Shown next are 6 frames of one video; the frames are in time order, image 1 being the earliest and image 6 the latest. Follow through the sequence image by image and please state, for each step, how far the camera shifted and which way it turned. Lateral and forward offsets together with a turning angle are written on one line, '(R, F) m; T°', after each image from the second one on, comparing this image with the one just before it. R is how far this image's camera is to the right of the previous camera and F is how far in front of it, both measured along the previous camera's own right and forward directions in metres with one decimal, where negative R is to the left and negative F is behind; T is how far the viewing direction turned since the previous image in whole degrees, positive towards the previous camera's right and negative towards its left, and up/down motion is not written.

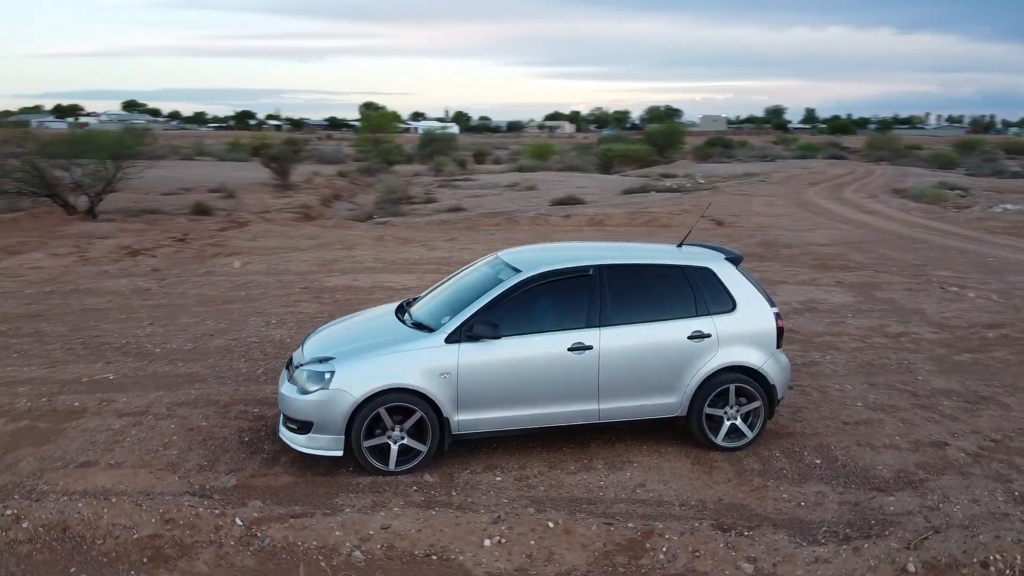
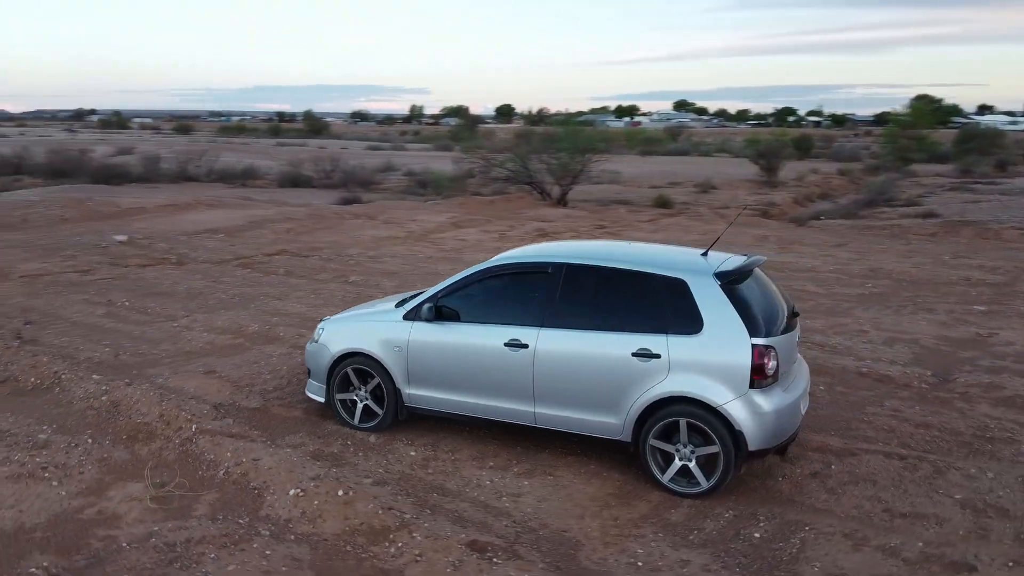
(+3.8, +1.3) m; -37°
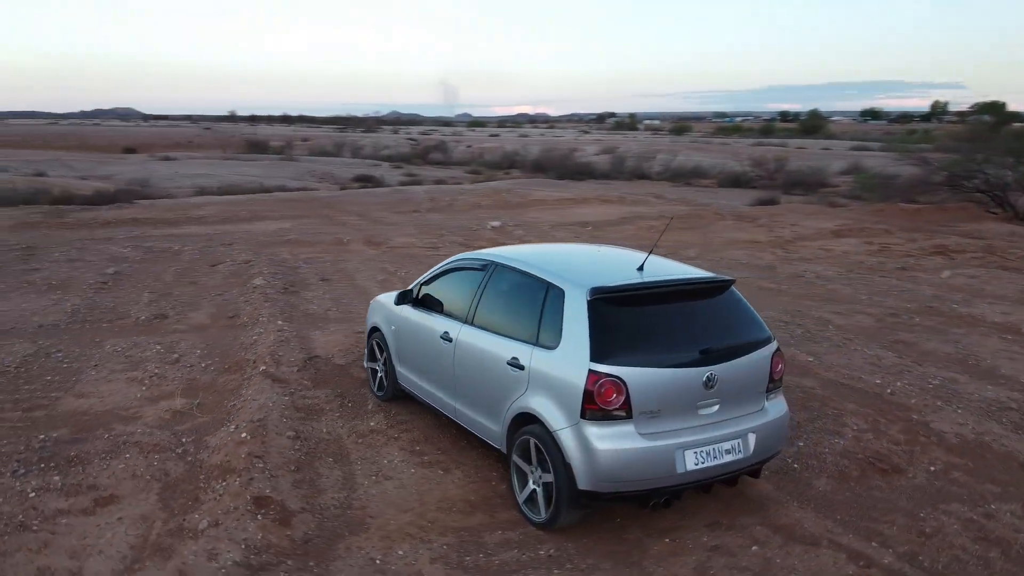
(+3.6, +1.2) m; -34°
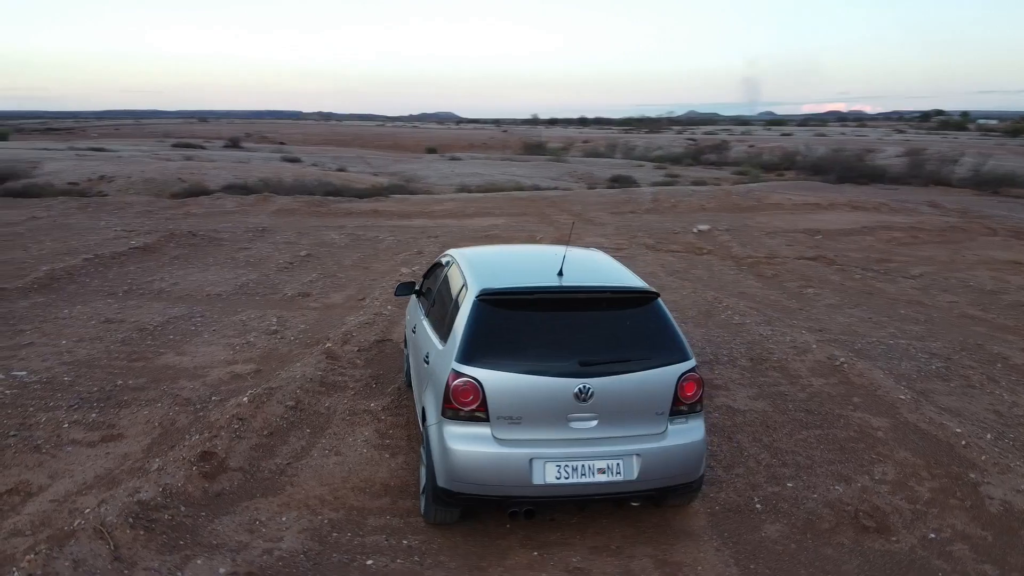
(+2.3, +0.4) m; -20°
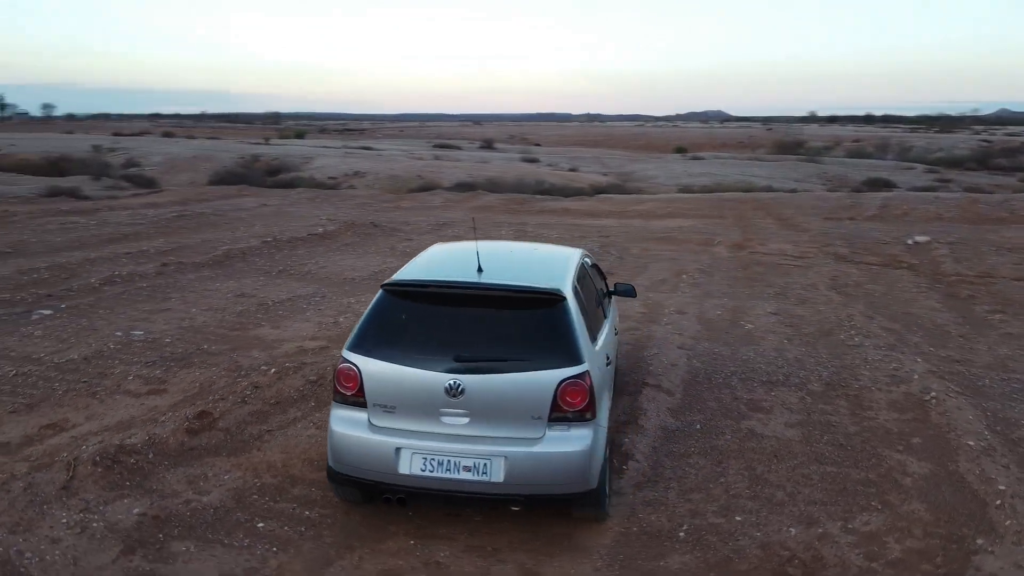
(+2.0, +0.3) m; -18°
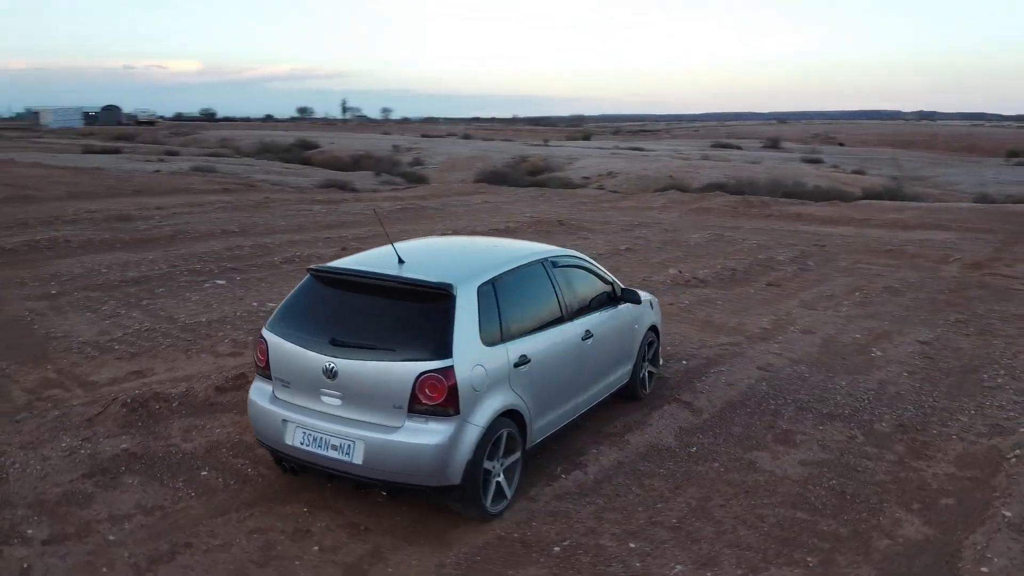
(+2.3, +0.4) m; -21°
